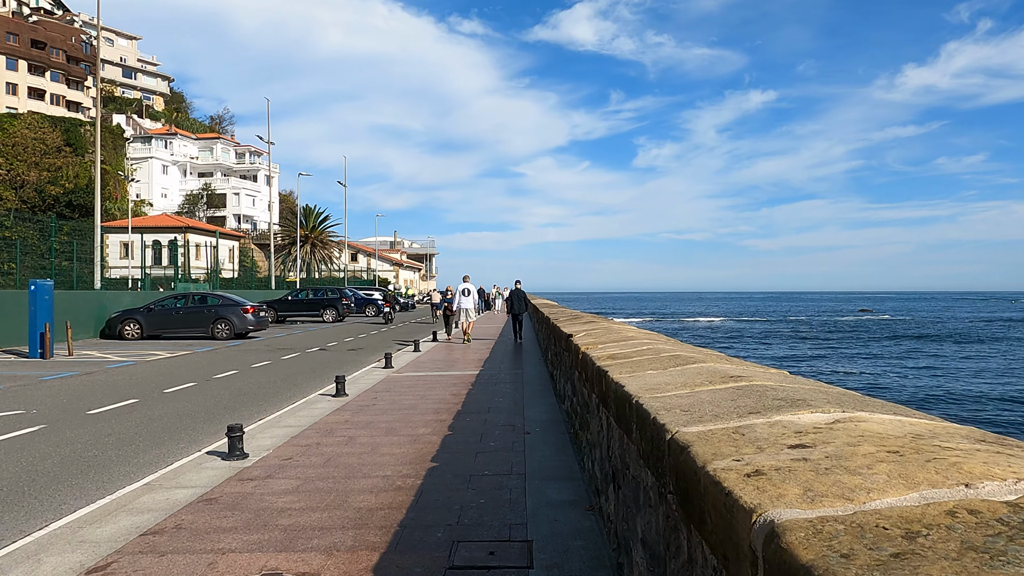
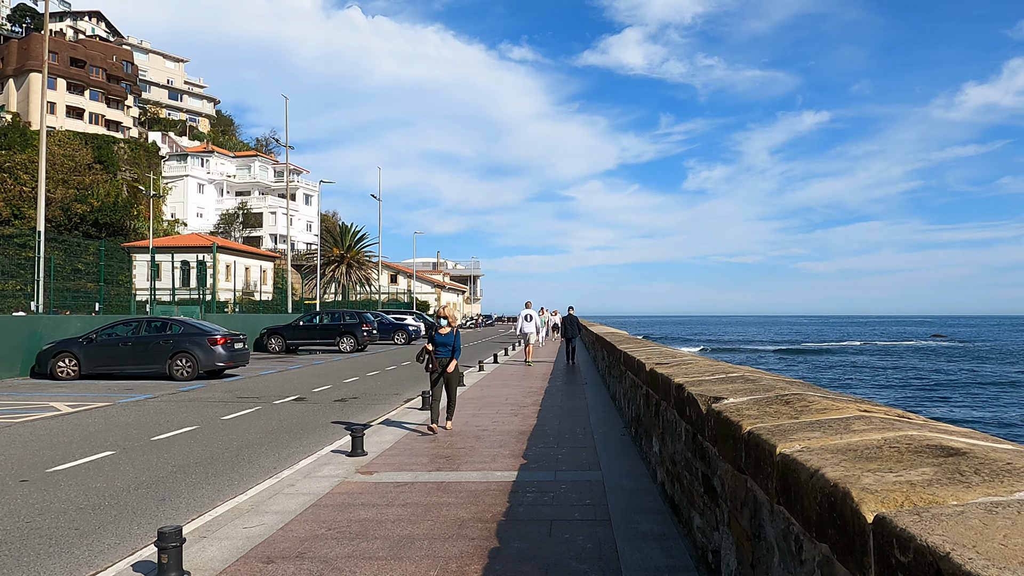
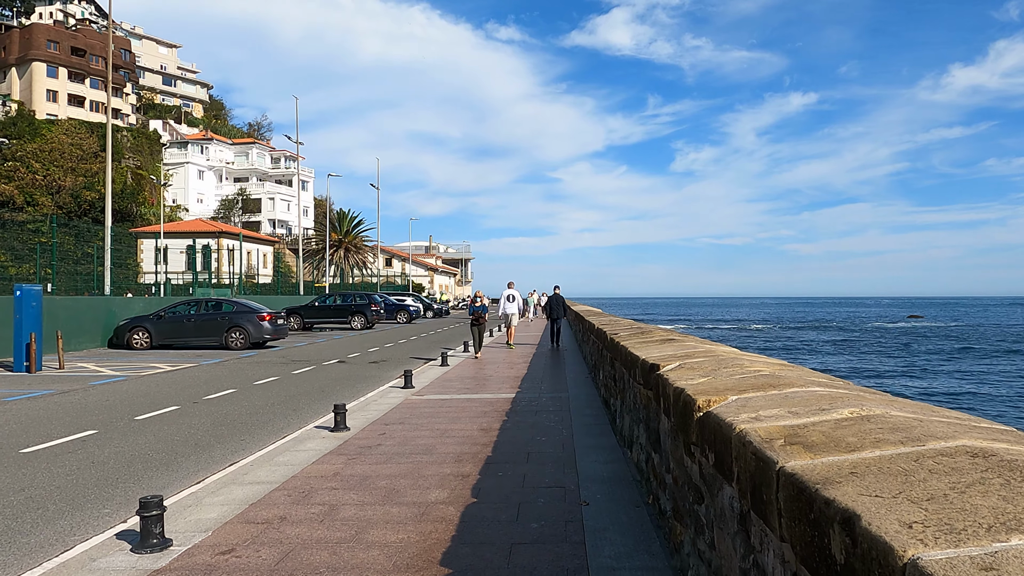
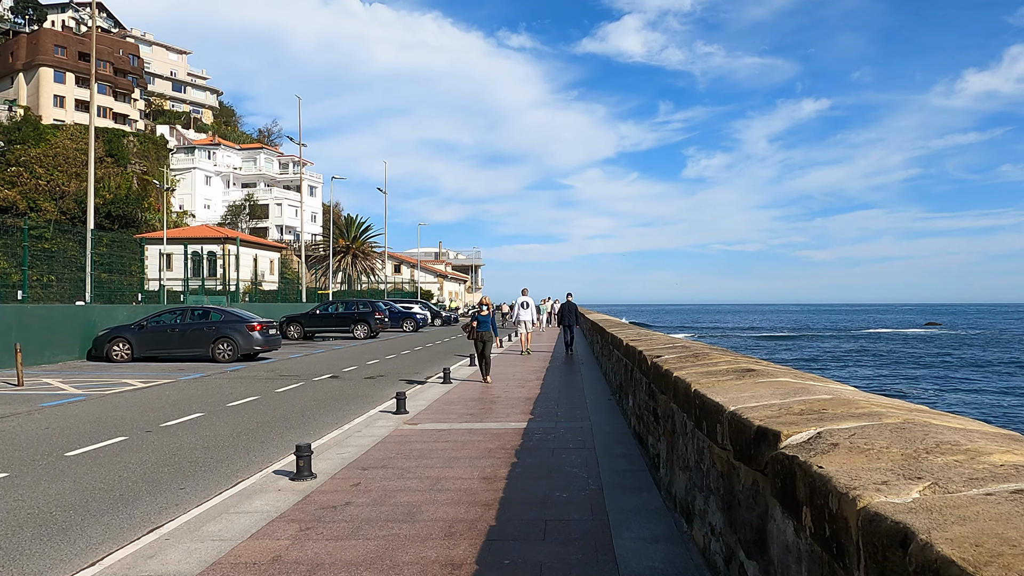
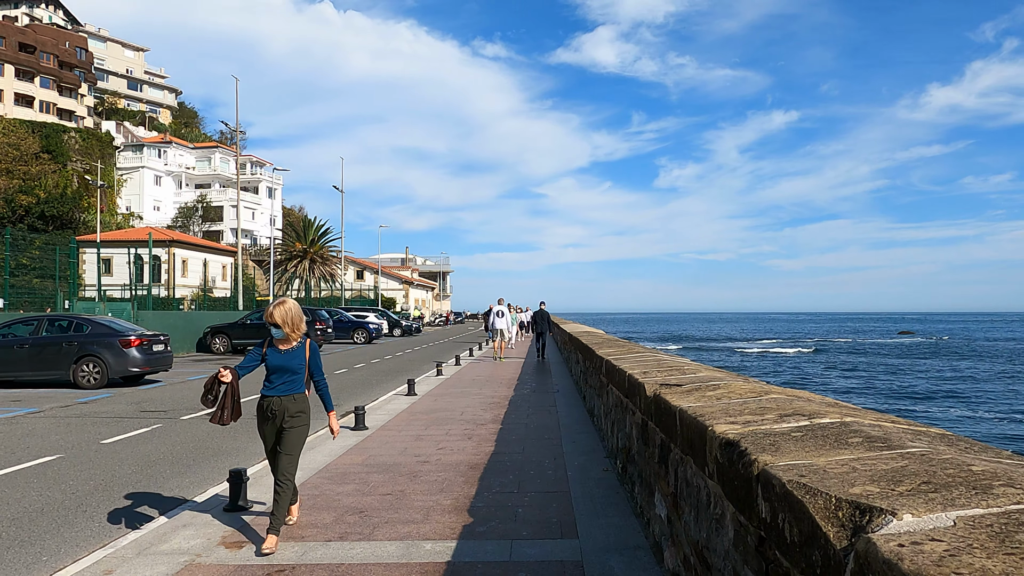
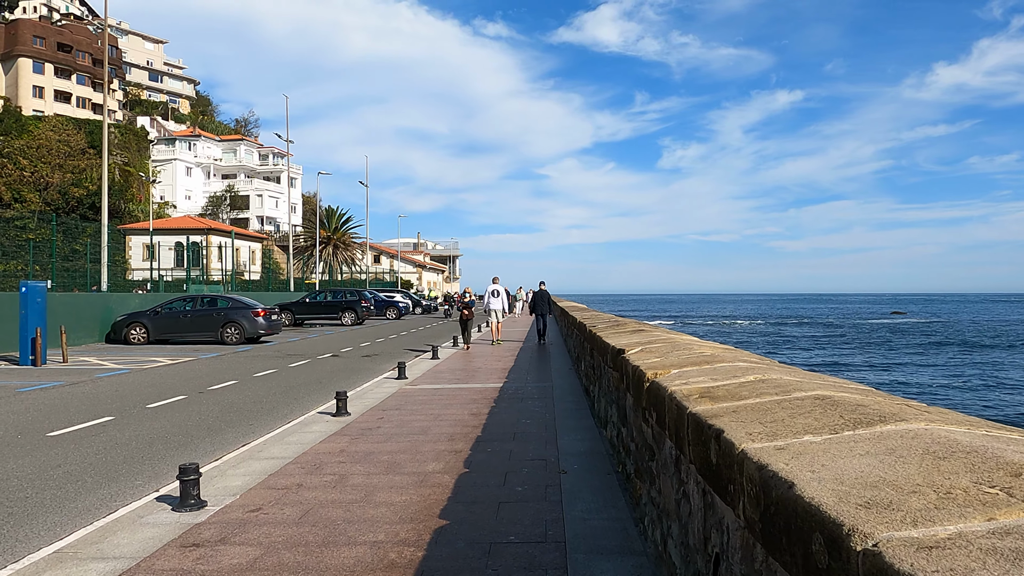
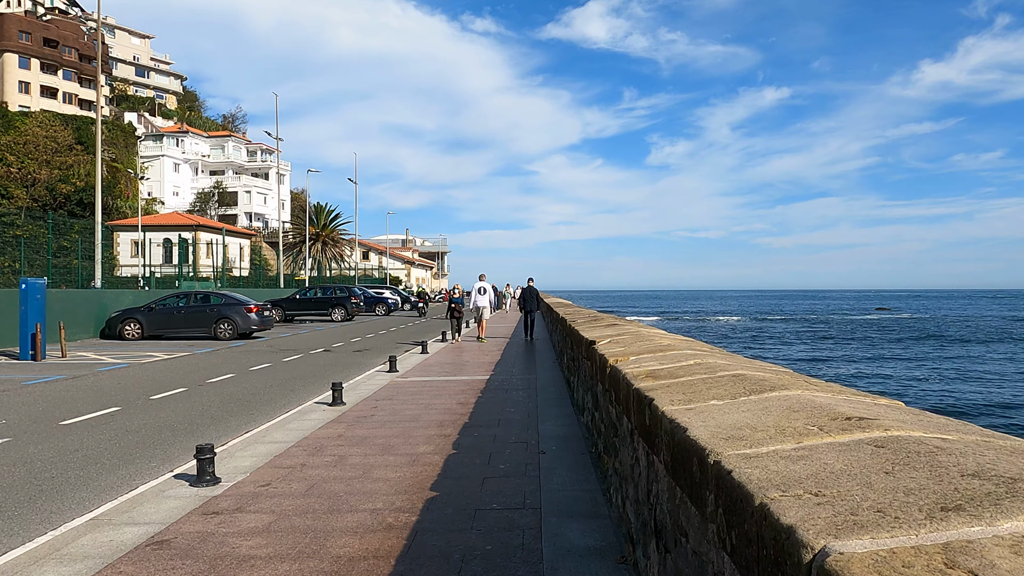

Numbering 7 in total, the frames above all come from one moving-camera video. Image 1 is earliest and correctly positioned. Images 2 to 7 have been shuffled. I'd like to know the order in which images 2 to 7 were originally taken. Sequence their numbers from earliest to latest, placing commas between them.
7, 6, 3, 4, 2, 5
